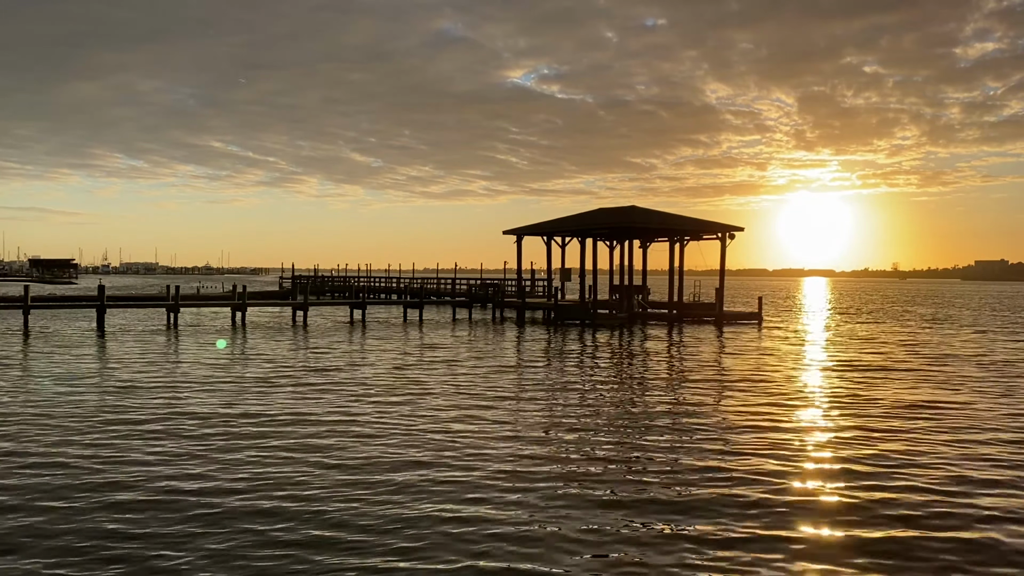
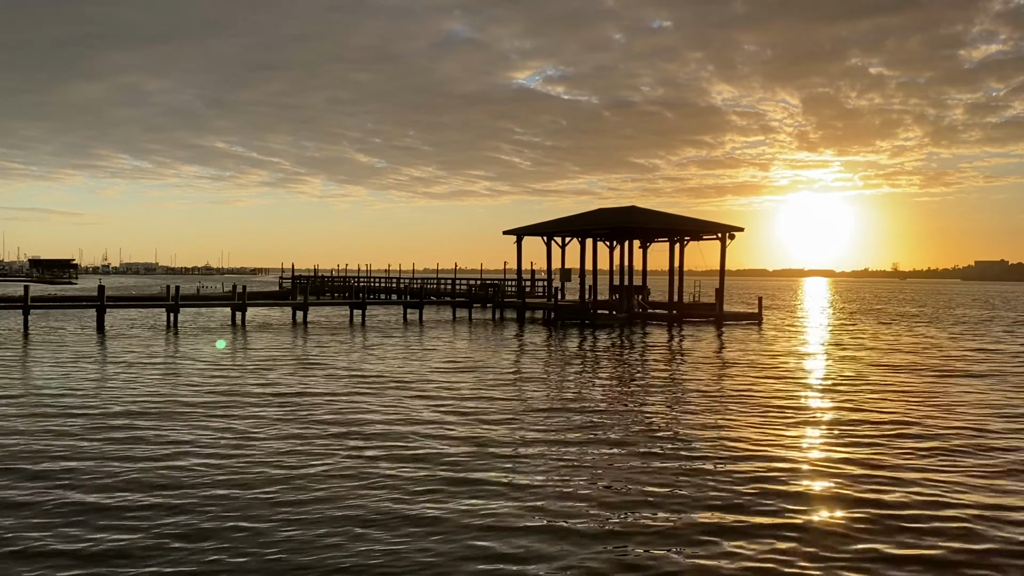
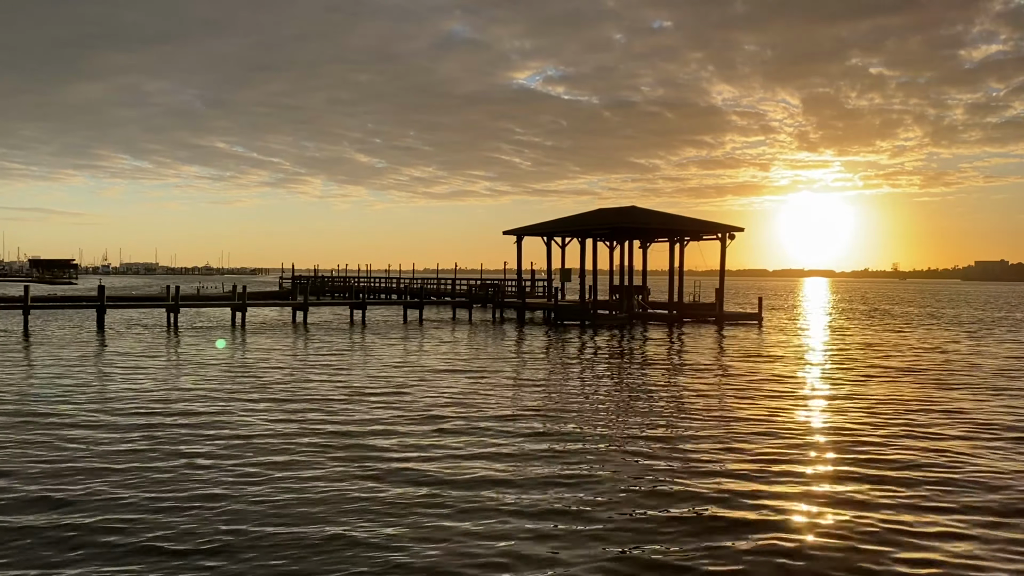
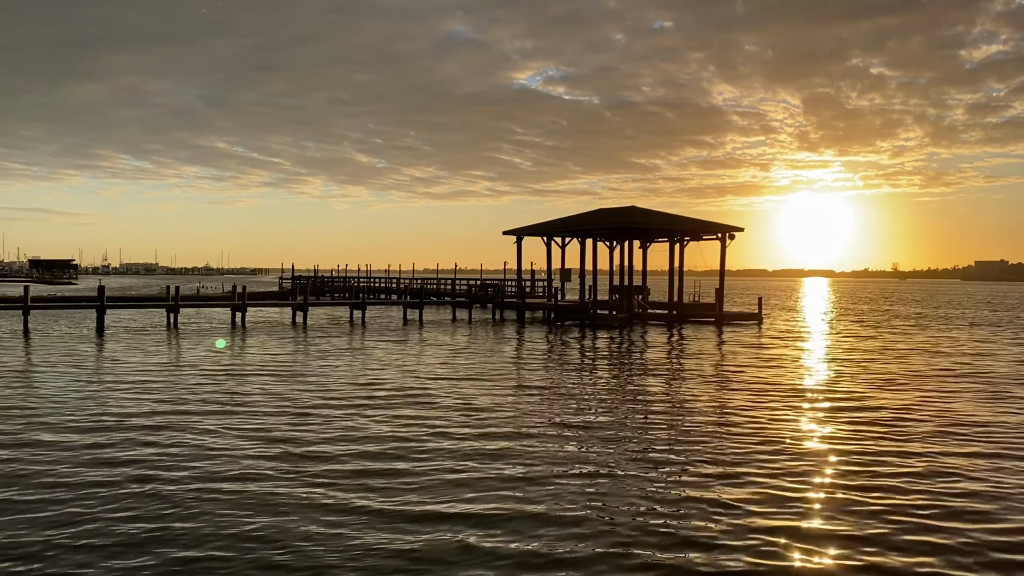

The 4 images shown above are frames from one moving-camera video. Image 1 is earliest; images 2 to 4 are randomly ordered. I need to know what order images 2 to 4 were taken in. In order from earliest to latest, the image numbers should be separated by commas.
2, 3, 4
